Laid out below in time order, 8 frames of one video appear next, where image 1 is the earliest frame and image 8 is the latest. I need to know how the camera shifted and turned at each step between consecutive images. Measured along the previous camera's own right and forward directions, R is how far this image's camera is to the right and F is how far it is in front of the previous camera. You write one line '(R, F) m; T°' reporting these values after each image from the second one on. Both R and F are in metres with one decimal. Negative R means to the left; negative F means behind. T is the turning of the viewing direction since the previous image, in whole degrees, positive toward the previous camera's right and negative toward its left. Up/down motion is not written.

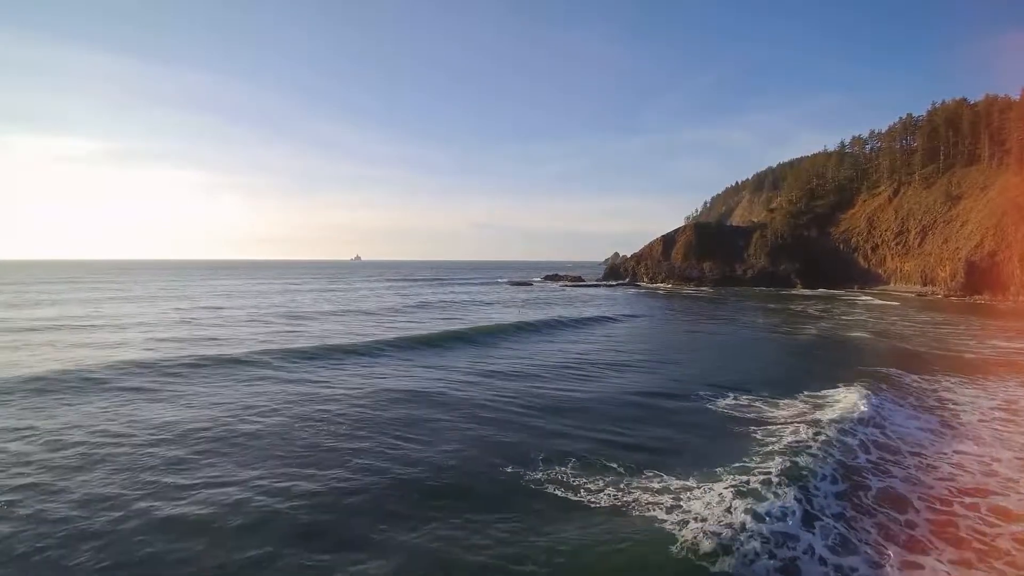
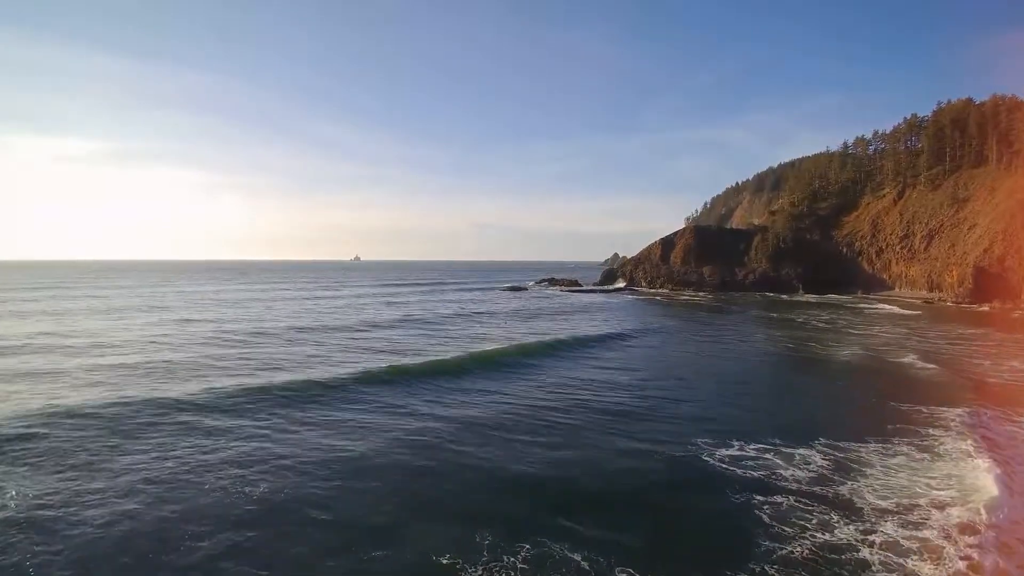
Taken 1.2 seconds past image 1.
(+0.9, +2.2) m; 0°
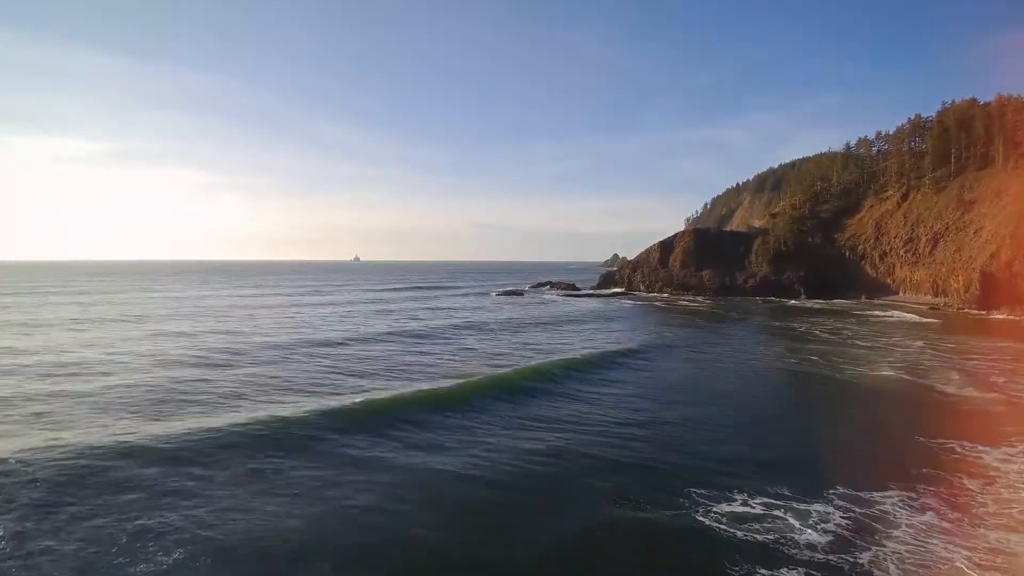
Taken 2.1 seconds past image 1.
(+0.7, +1.7) m; 0°
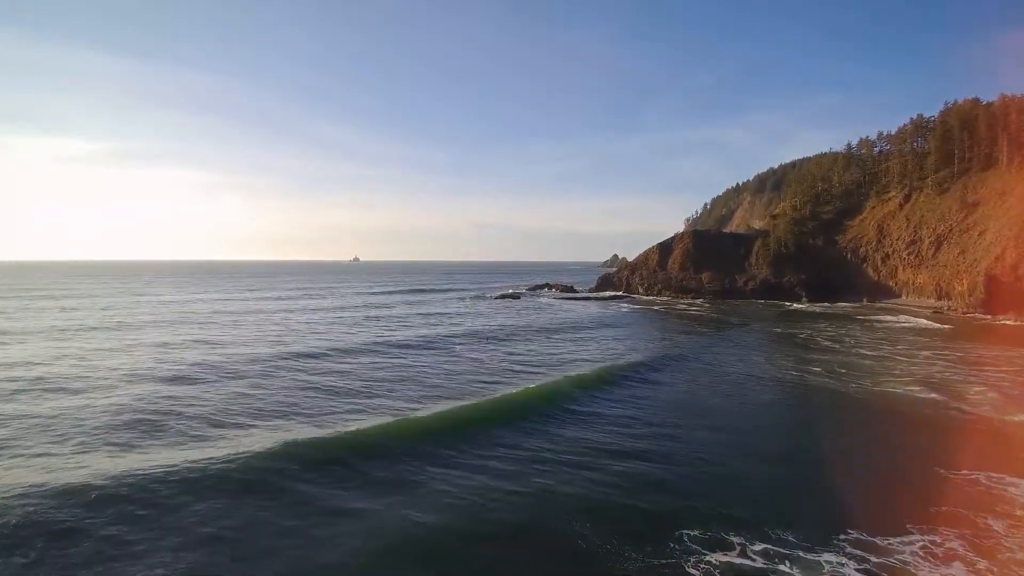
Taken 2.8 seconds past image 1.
(+0.6, +1.2) m; 0°
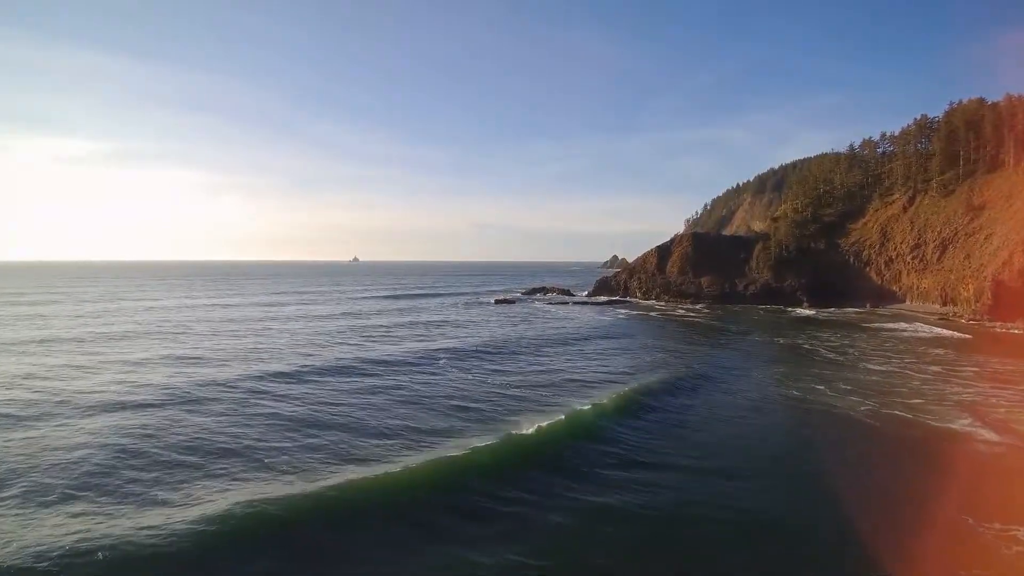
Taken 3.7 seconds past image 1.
(+0.8, +1.7) m; 0°
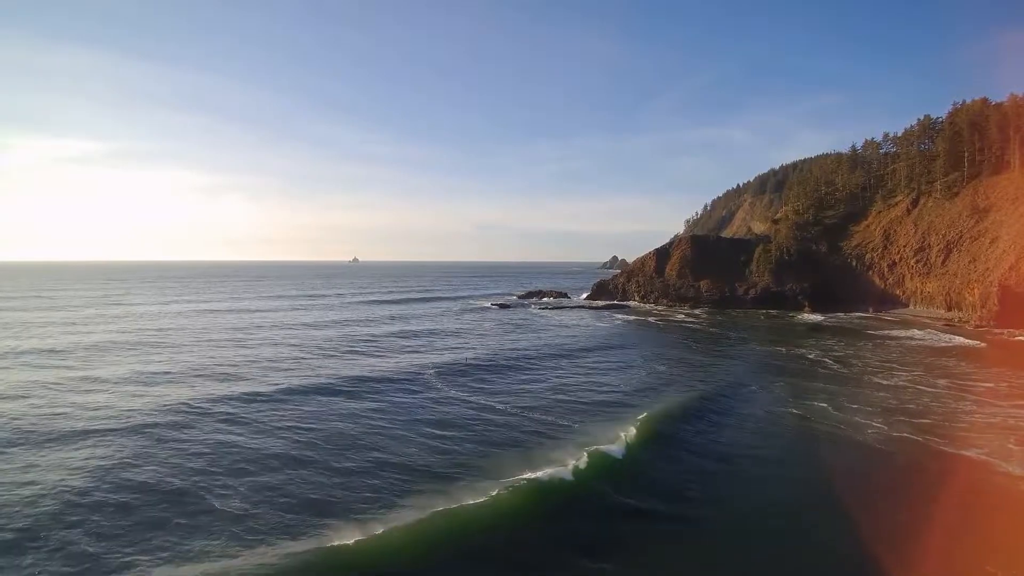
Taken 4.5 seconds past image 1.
(+0.7, +1.4) m; 0°
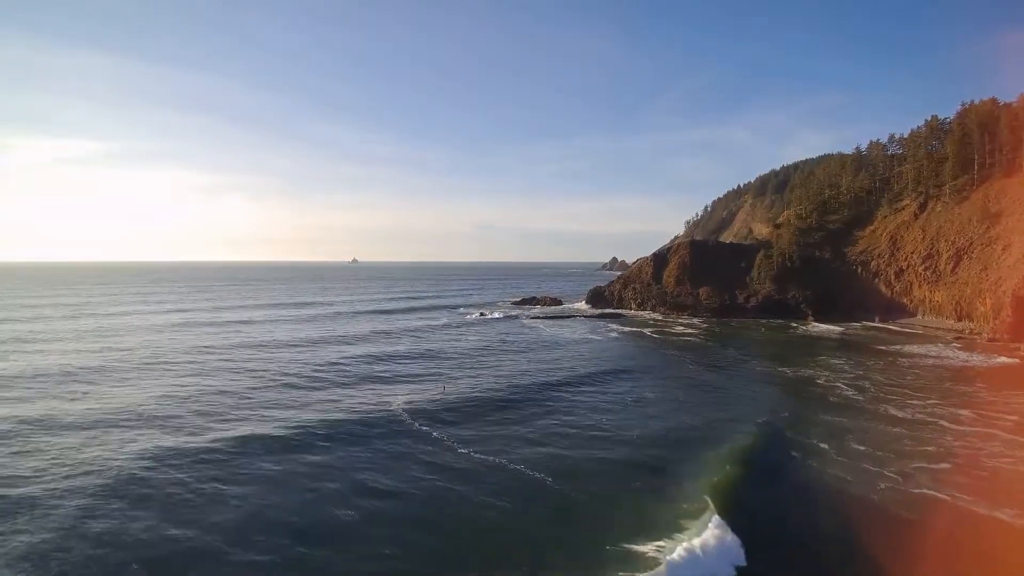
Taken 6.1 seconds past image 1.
(+1.2, +2.8) m; 0°
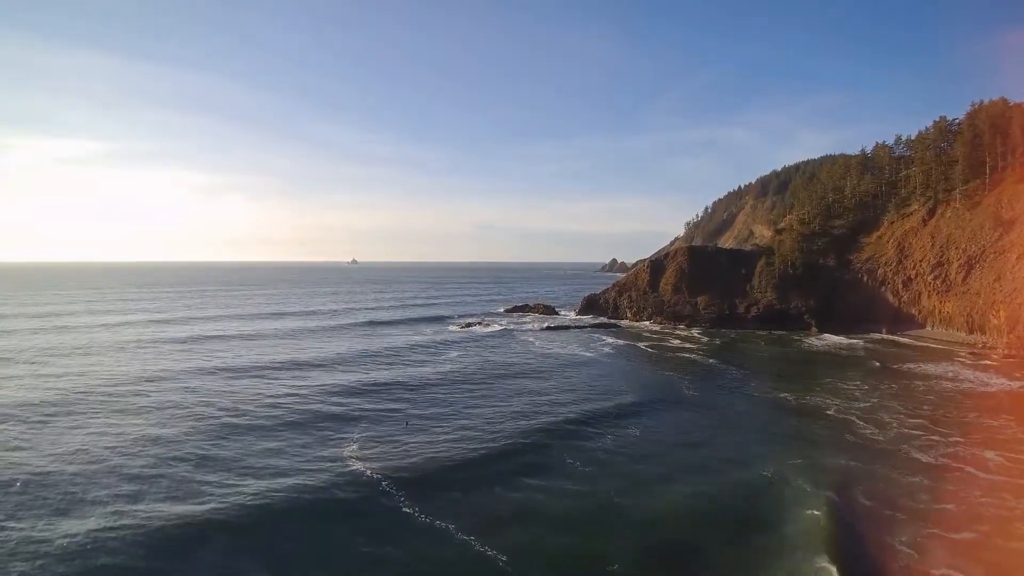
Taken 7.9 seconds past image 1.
(+1.4, +3.1) m; 0°
